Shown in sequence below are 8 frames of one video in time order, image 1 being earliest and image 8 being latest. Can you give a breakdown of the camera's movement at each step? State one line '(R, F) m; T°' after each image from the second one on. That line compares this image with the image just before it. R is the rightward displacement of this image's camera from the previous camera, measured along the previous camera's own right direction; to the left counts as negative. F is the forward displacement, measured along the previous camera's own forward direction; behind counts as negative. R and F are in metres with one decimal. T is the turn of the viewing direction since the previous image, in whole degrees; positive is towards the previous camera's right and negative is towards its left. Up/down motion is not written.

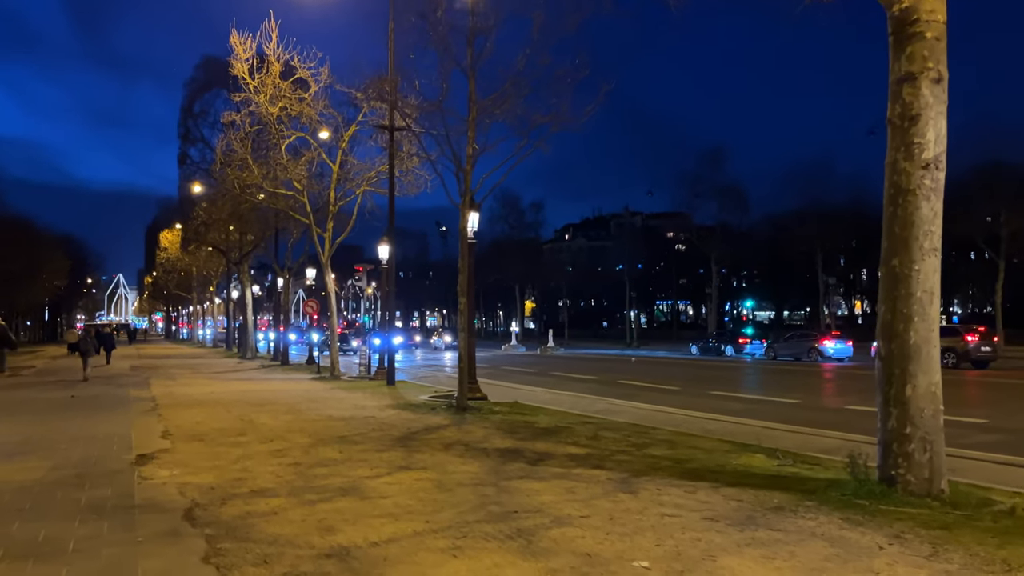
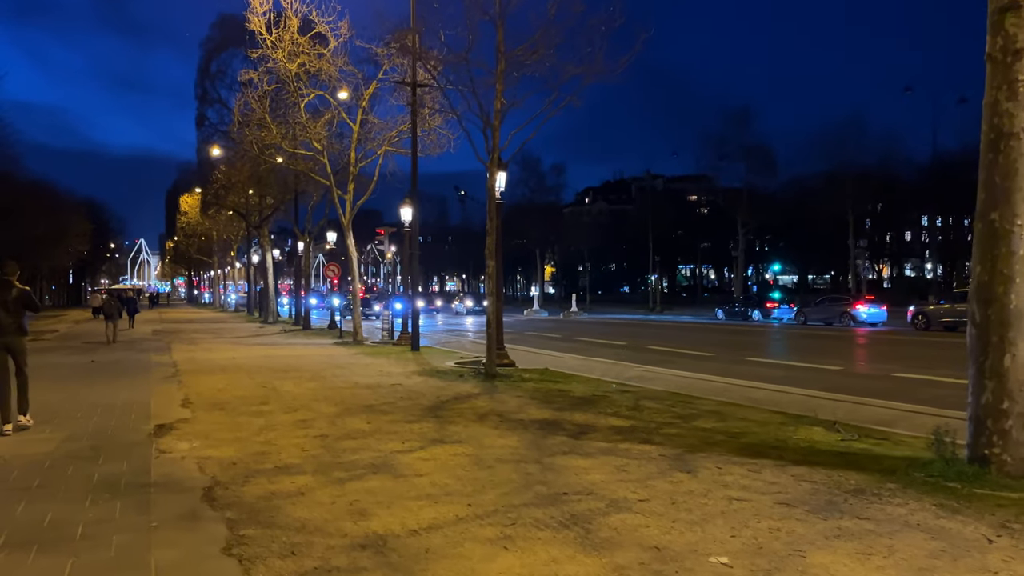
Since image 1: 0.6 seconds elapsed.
(-0.2, +0.7) m; -1°
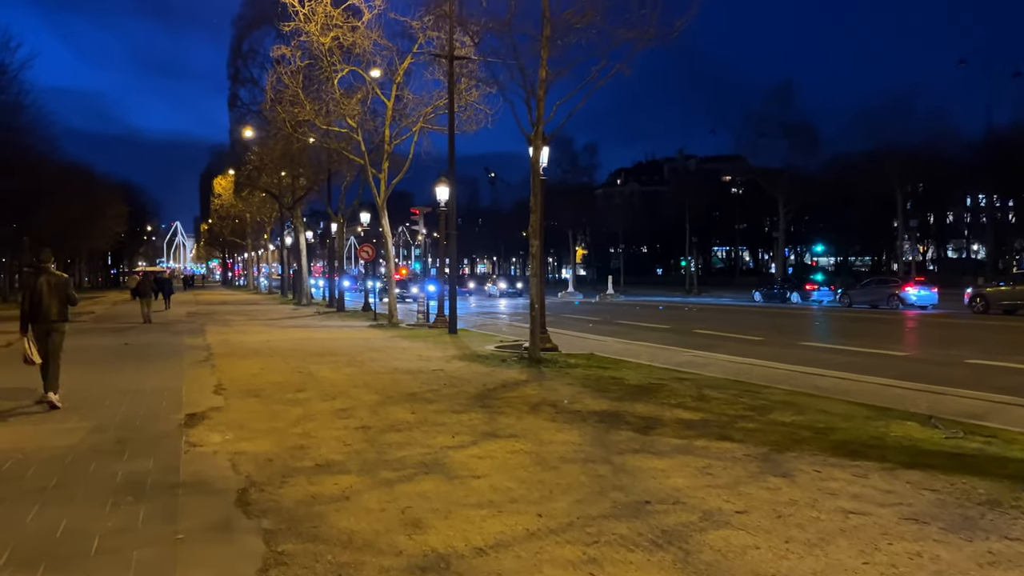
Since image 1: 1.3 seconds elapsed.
(-0.3, +0.8) m; -2°
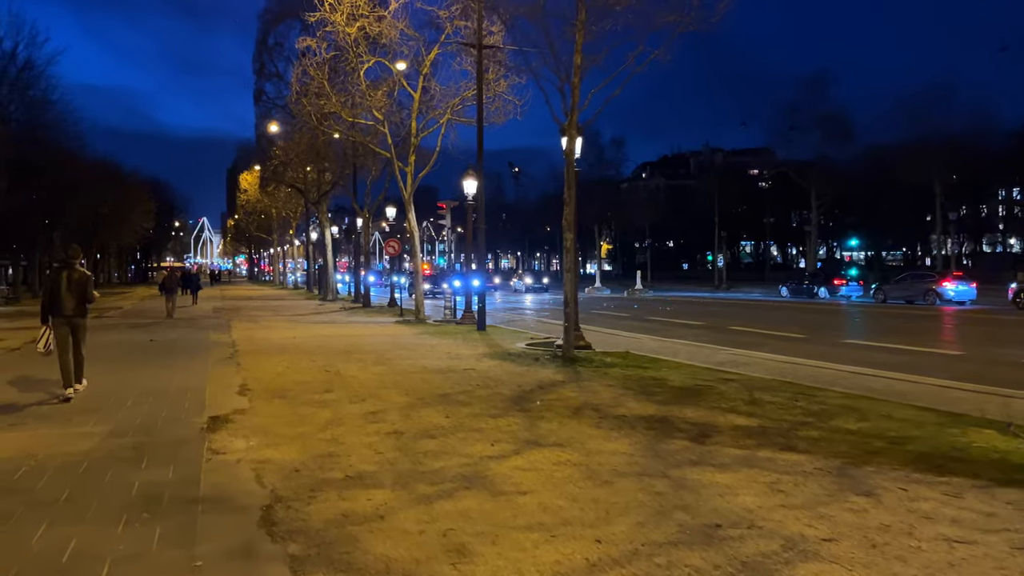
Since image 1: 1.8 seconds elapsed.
(-0.2, +0.6) m; -2°
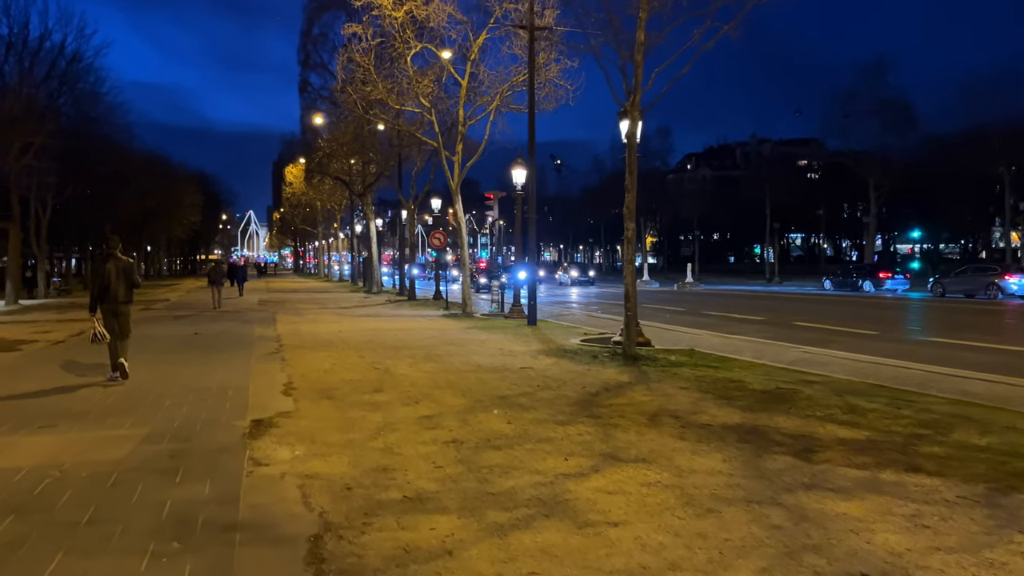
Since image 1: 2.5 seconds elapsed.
(-0.3, +0.8) m; -3°
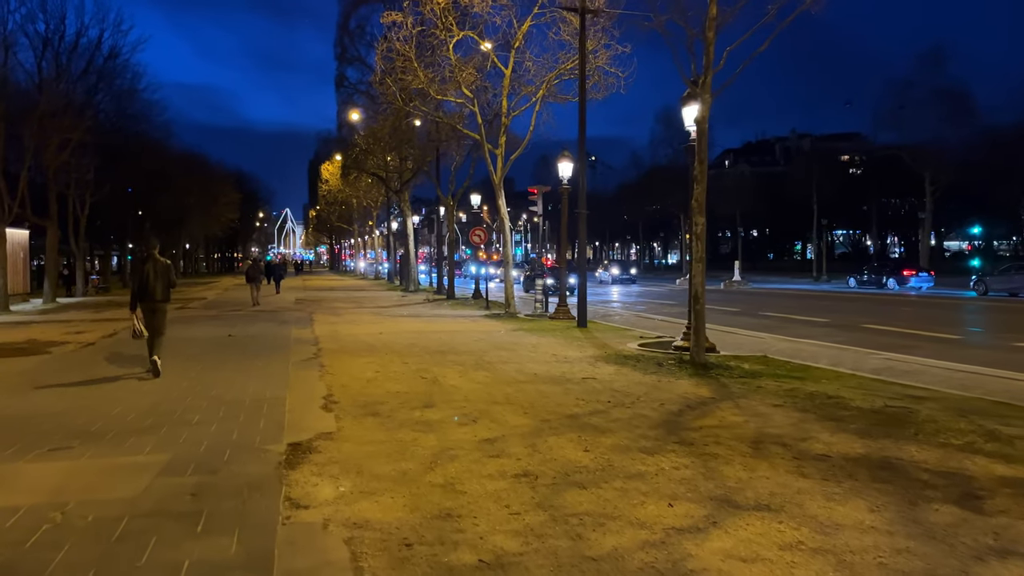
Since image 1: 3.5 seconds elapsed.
(-0.4, +1.1) m; -2°
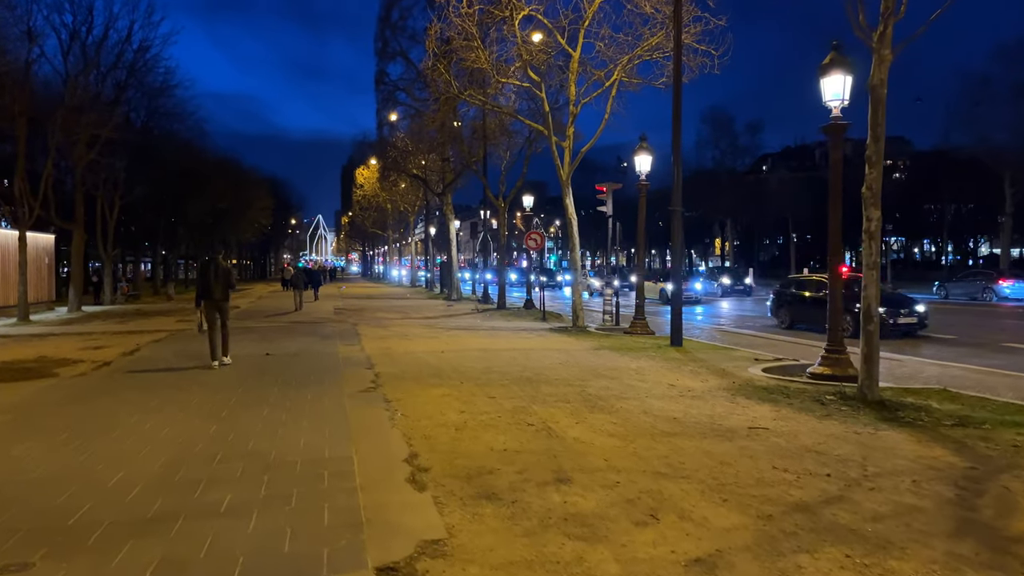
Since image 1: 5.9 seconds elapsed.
(-1.1, +2.7) m; -2°
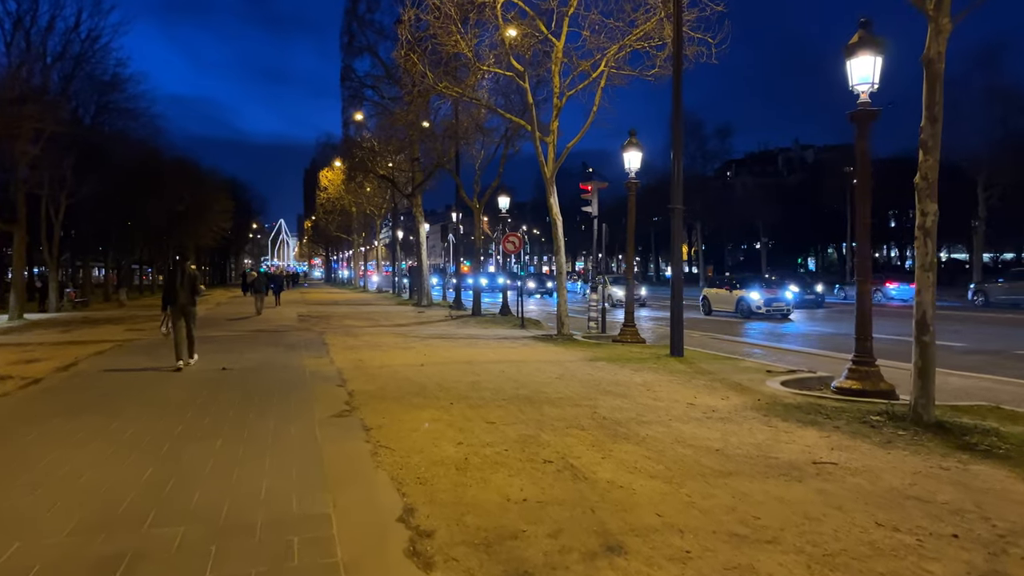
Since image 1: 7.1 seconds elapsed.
(-0.4, +1.4) m; +3°
